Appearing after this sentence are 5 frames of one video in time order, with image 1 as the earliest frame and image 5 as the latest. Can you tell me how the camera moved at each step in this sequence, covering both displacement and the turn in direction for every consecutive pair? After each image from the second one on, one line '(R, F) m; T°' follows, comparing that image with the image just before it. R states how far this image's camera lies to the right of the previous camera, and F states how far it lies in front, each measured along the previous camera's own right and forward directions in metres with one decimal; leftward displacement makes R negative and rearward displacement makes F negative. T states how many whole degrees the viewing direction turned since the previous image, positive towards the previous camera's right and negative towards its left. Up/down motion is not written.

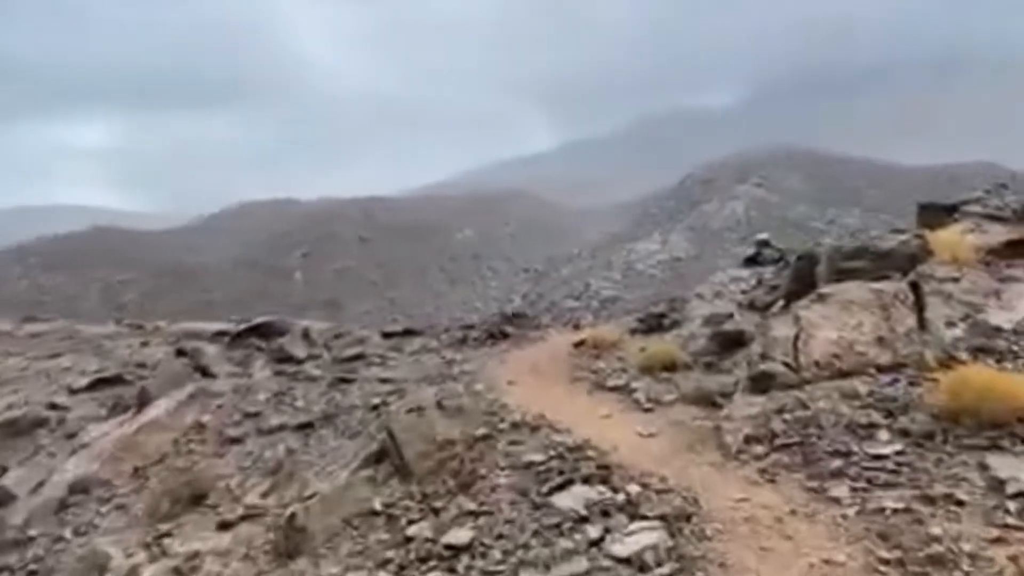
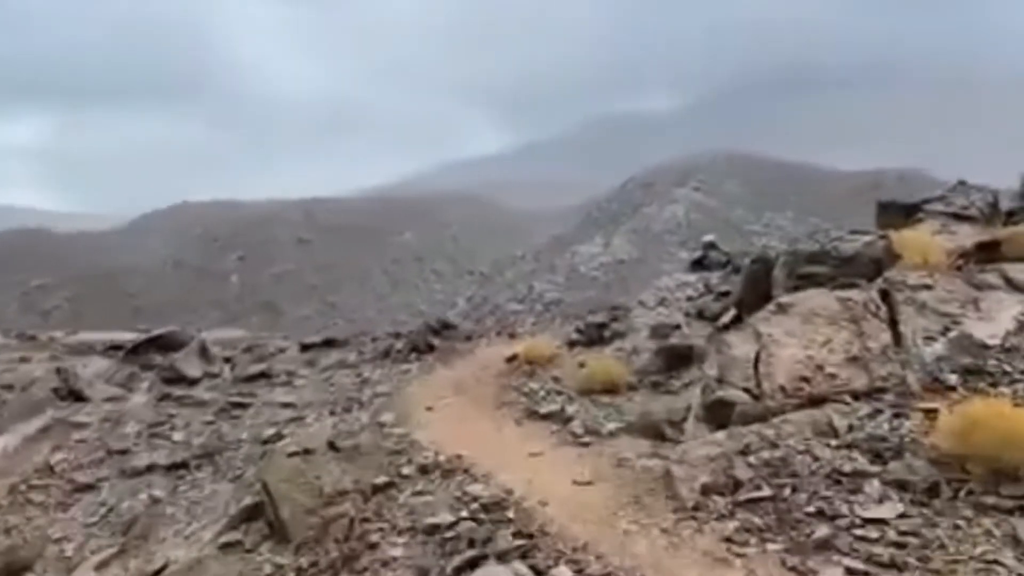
(+0.5, +2.0) m; +5°
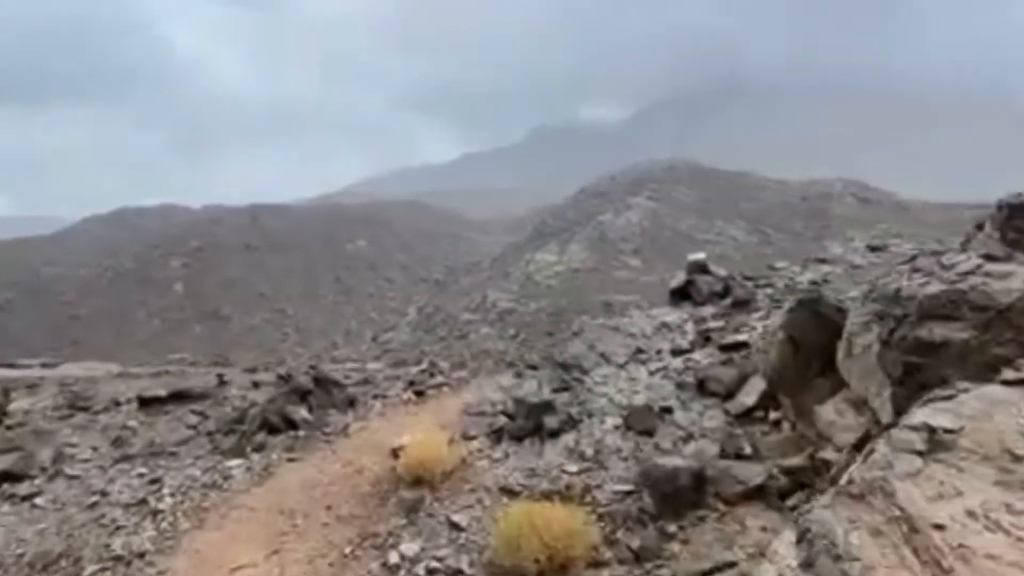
(+1.0, +6.1) m; +4°
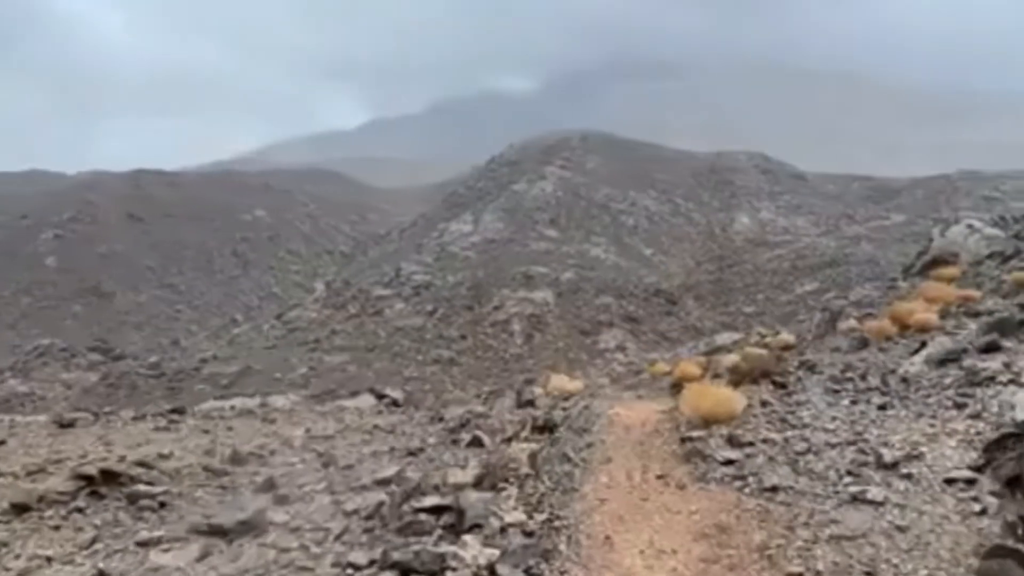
(-2.4, +11.2) m; +8°
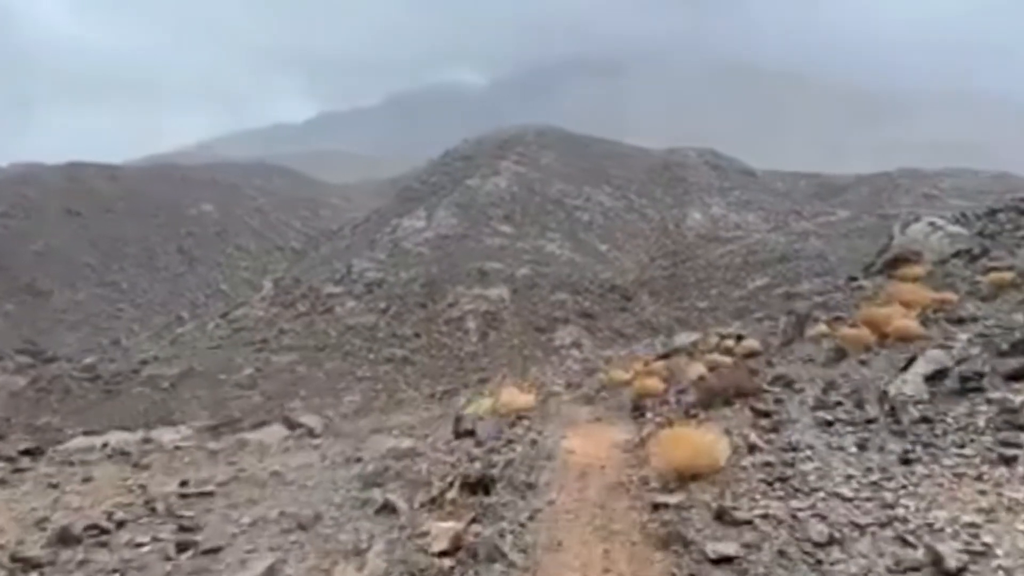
(+0.5, +2.9) m; +4°
